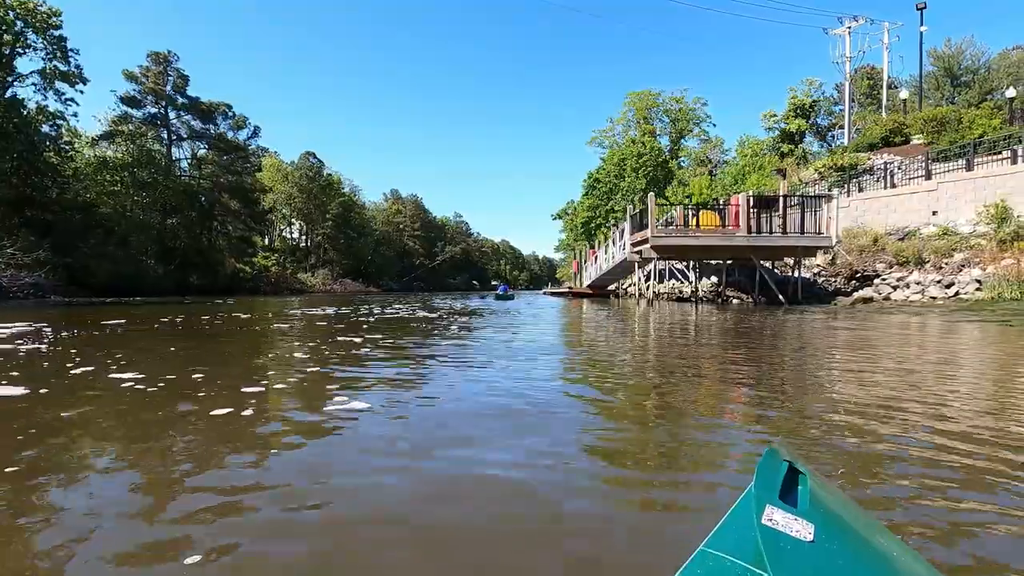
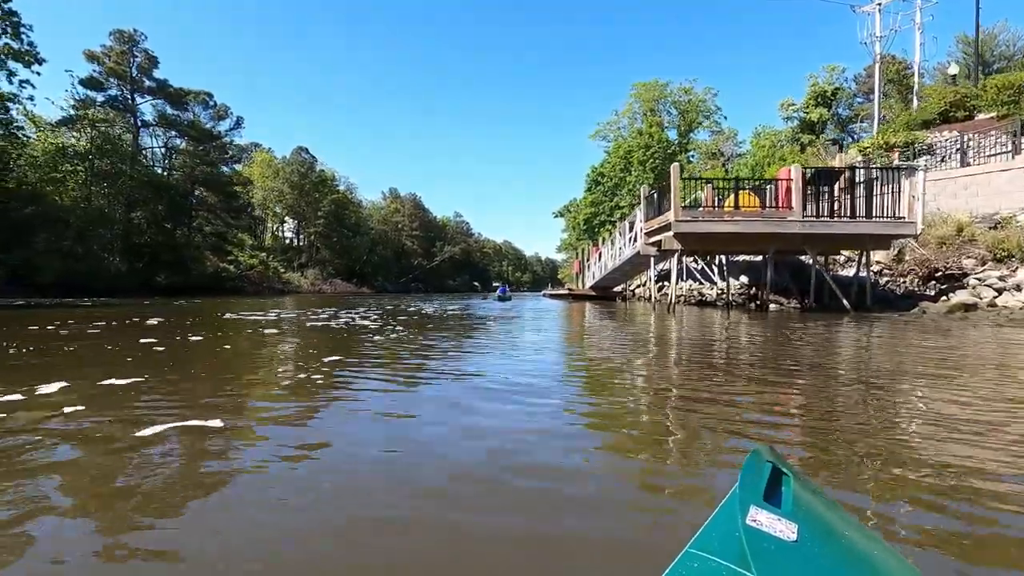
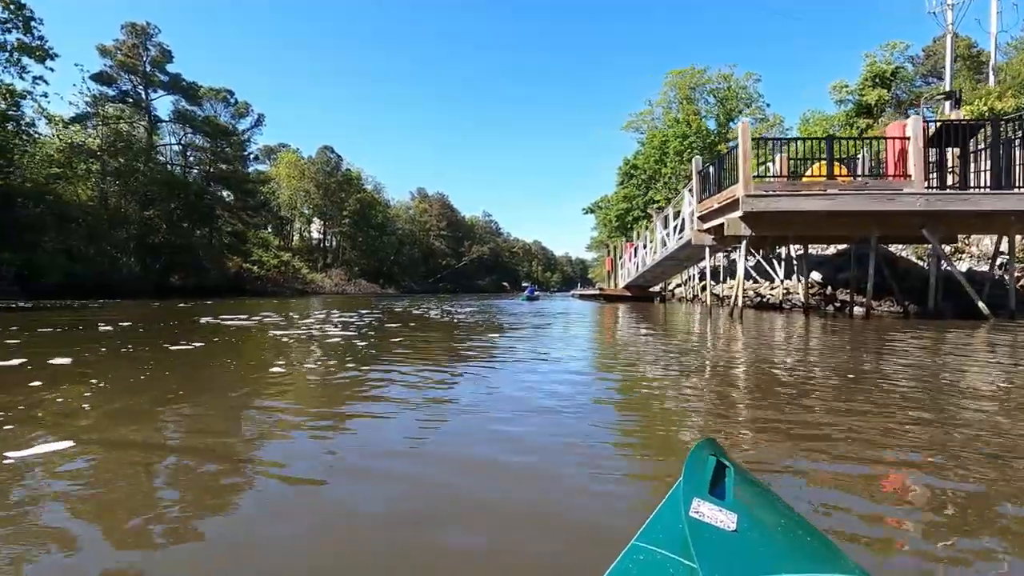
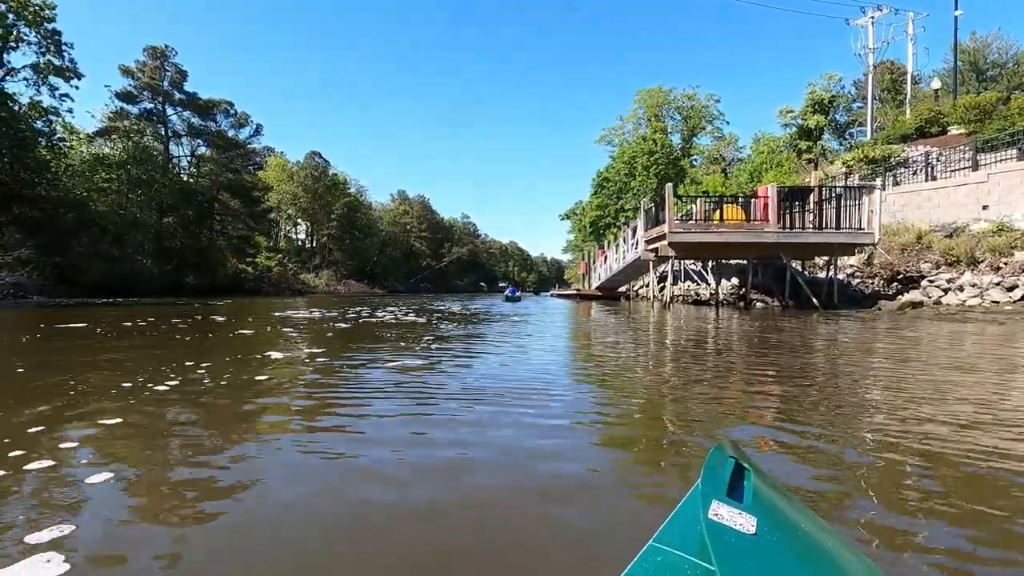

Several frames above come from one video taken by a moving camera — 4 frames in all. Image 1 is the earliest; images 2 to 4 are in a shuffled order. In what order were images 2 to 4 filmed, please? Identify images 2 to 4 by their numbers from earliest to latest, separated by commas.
4, 2, 3
